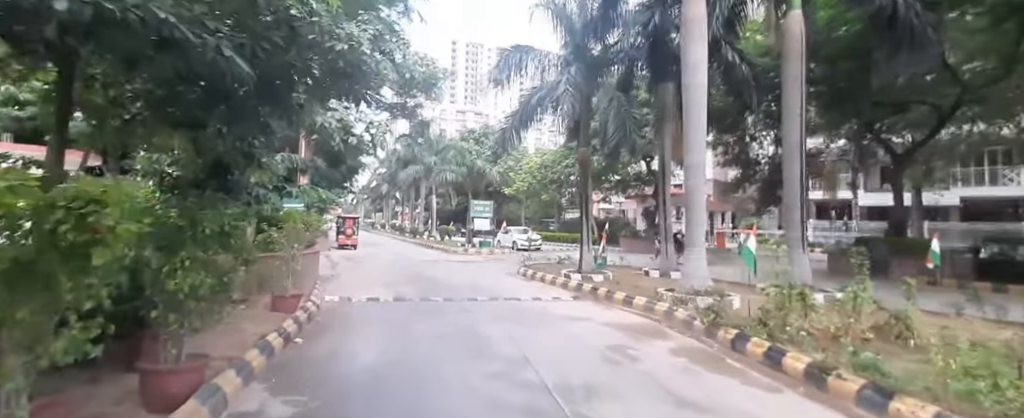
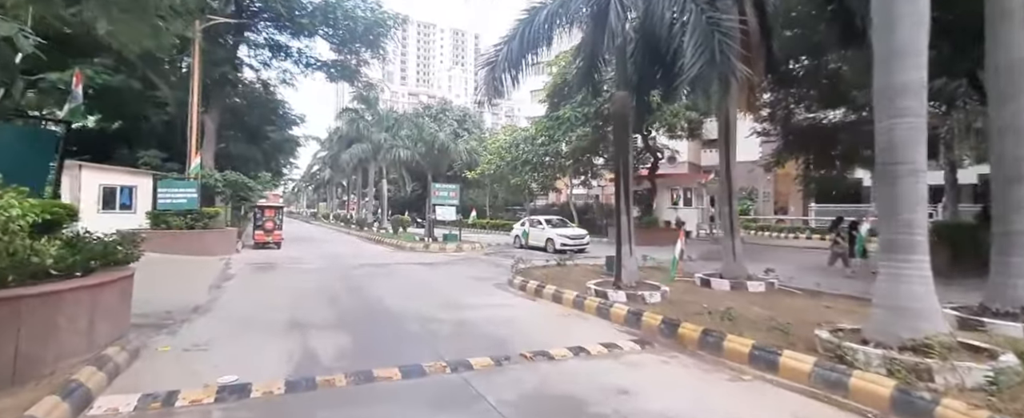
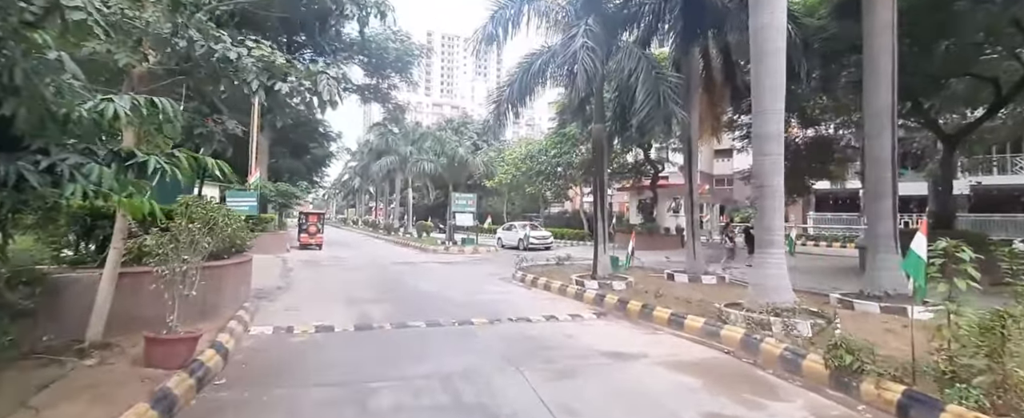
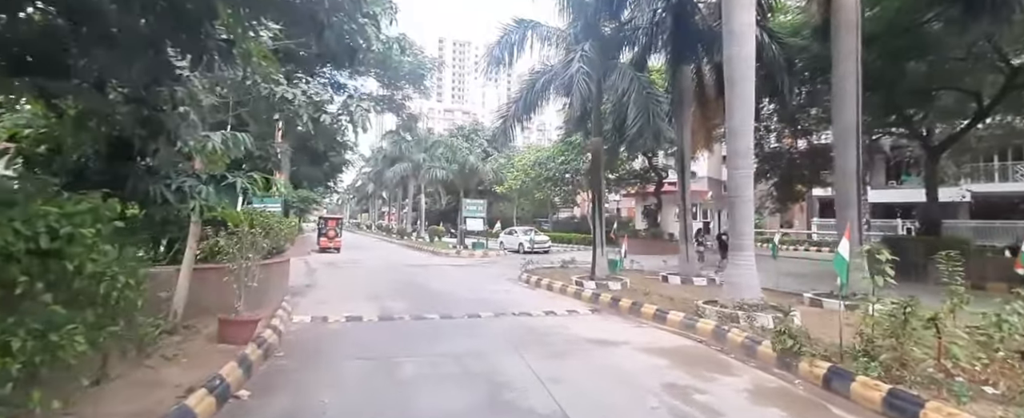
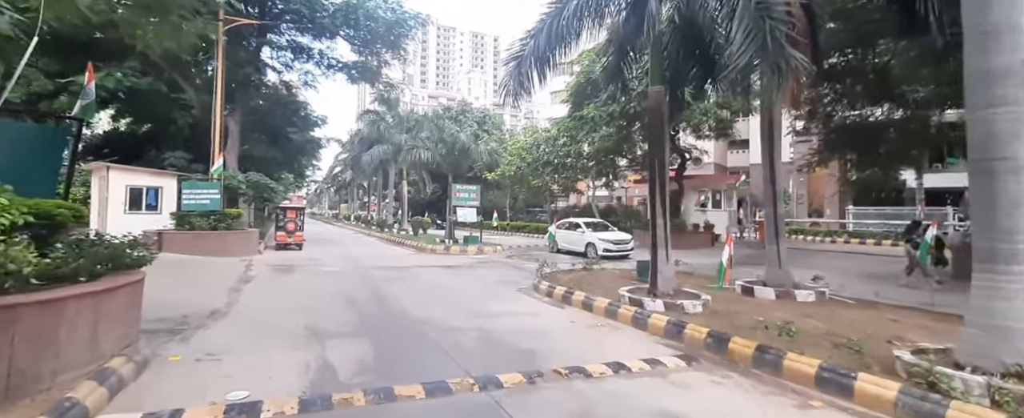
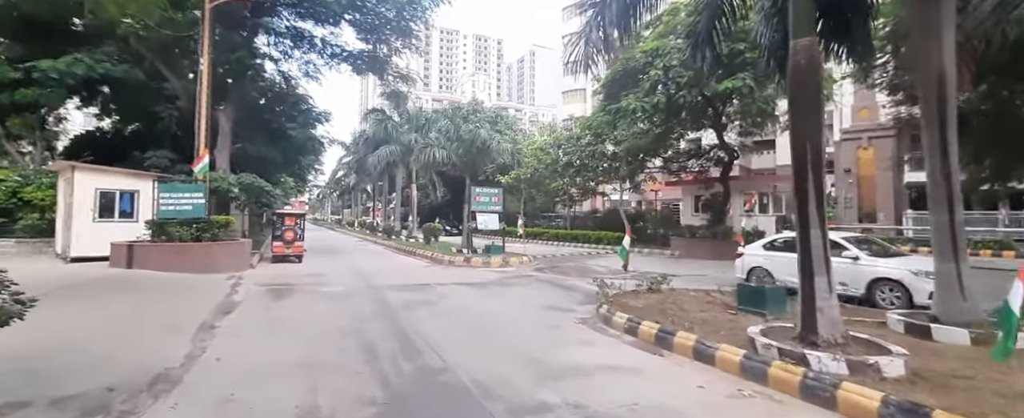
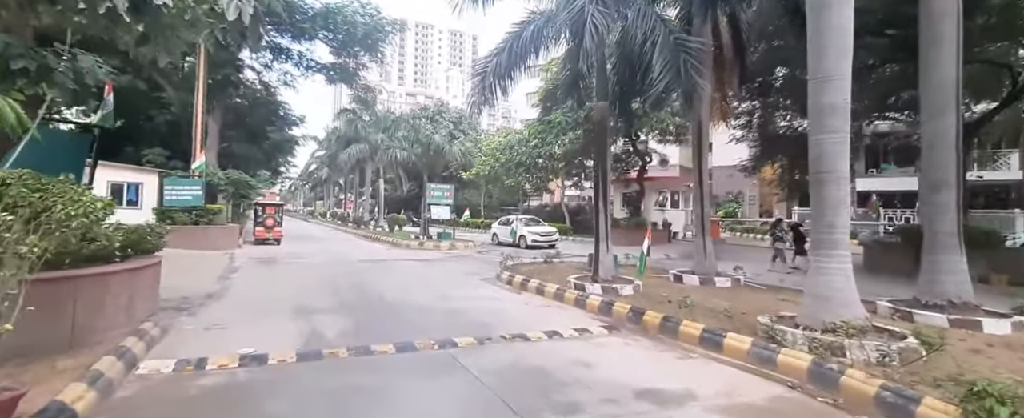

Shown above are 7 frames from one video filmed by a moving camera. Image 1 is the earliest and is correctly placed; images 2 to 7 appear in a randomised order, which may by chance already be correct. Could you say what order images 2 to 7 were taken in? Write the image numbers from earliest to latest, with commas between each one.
4, 3, 7, 2, 5, 6
